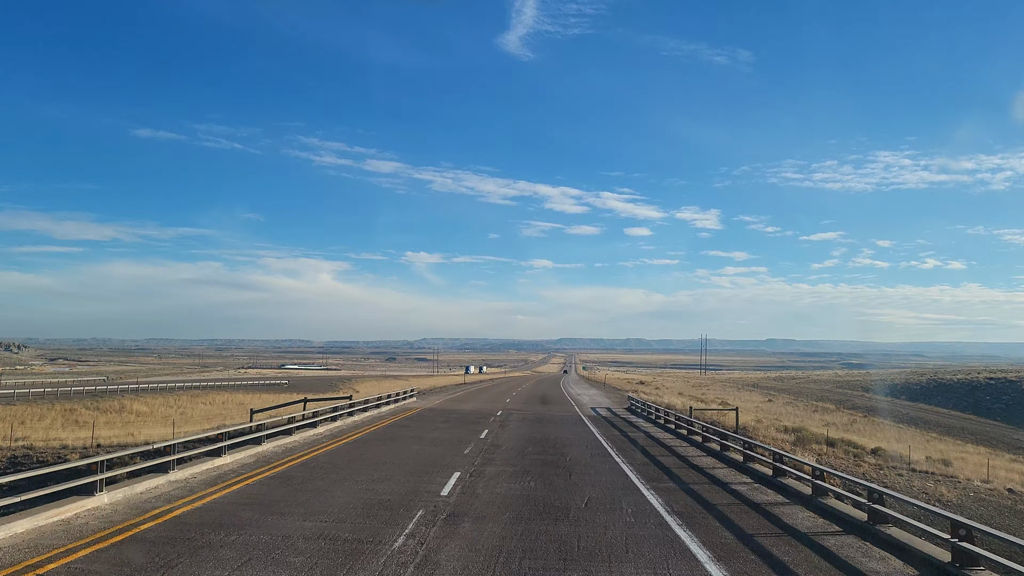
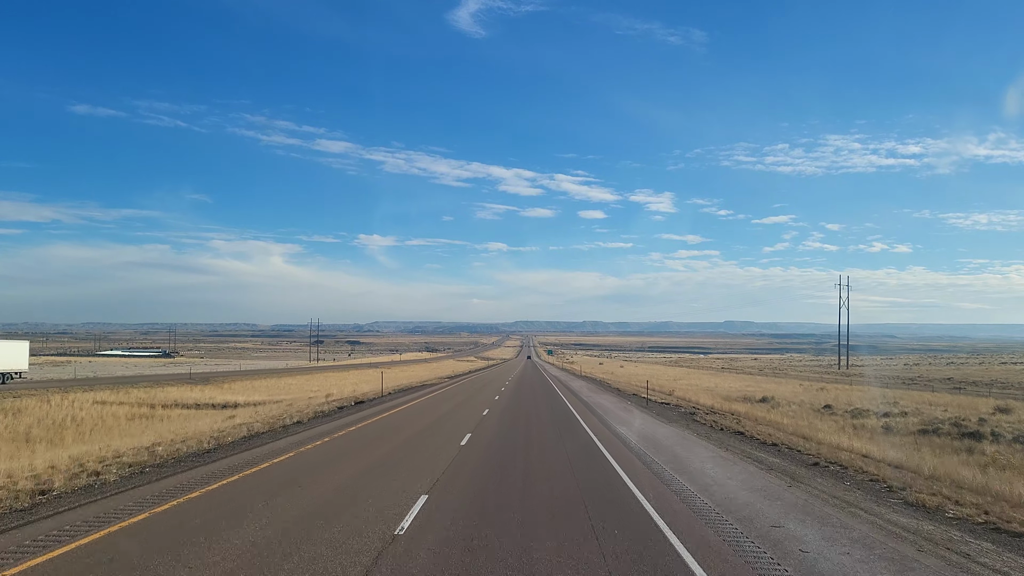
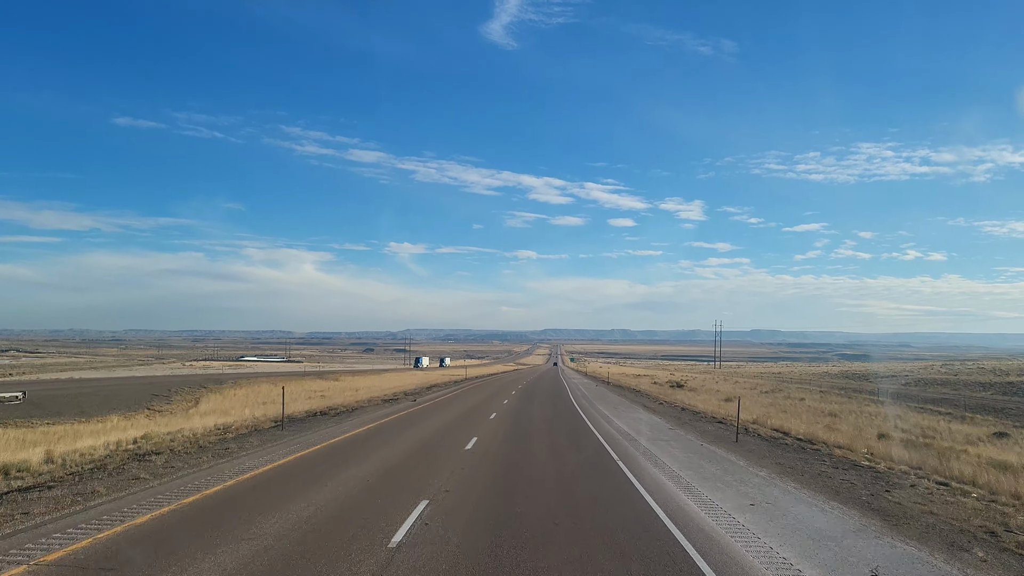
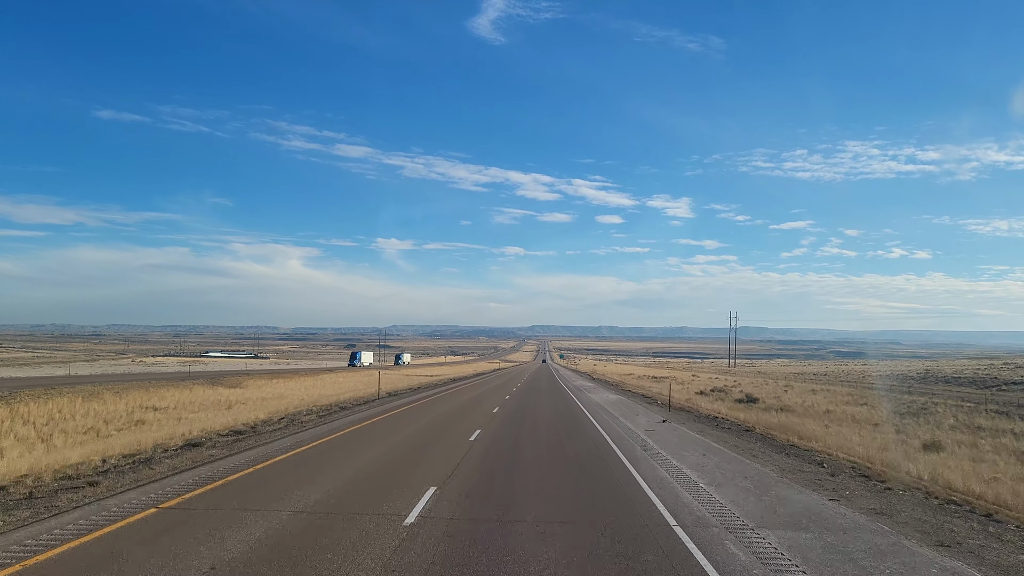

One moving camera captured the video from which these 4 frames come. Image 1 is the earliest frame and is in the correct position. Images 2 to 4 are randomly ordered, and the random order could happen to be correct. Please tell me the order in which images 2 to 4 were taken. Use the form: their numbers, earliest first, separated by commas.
3, 4, 2
